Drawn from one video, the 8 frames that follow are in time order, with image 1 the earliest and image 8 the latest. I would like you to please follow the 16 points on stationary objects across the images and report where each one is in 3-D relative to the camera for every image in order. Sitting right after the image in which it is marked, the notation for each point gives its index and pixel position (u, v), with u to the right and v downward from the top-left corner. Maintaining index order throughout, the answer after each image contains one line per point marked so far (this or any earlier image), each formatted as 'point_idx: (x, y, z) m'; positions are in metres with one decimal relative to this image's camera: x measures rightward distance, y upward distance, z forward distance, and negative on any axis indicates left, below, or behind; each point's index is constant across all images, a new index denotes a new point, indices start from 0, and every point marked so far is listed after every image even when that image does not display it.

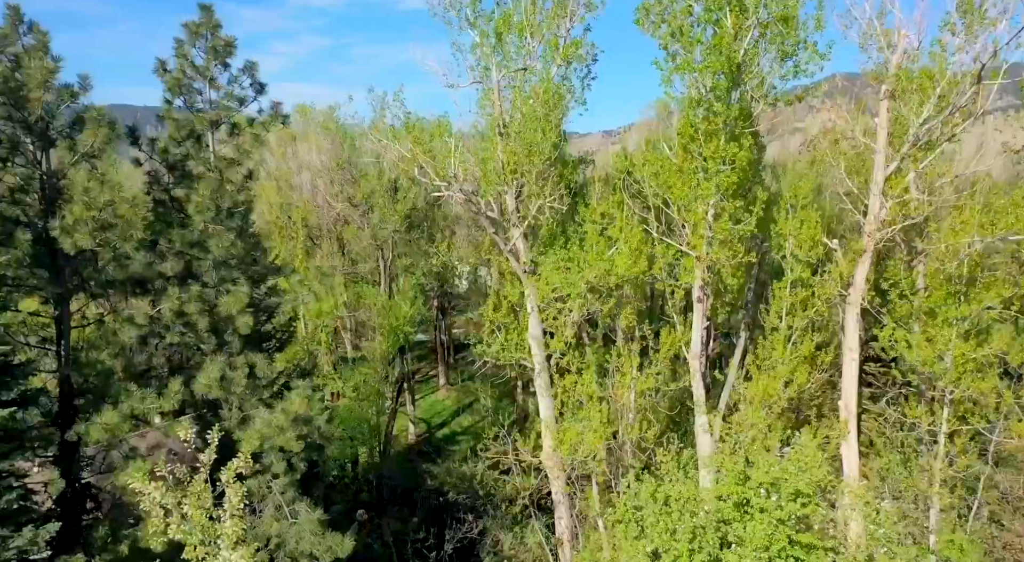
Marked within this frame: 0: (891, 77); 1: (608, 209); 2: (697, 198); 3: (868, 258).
0: (+8.1, +4.3, +15.8) m
1: (+2.3, +1.7, +17.9) m
2: (+4.0, +1.8, +15.9) m
3: (+7.7, +0.5, +15.7) m
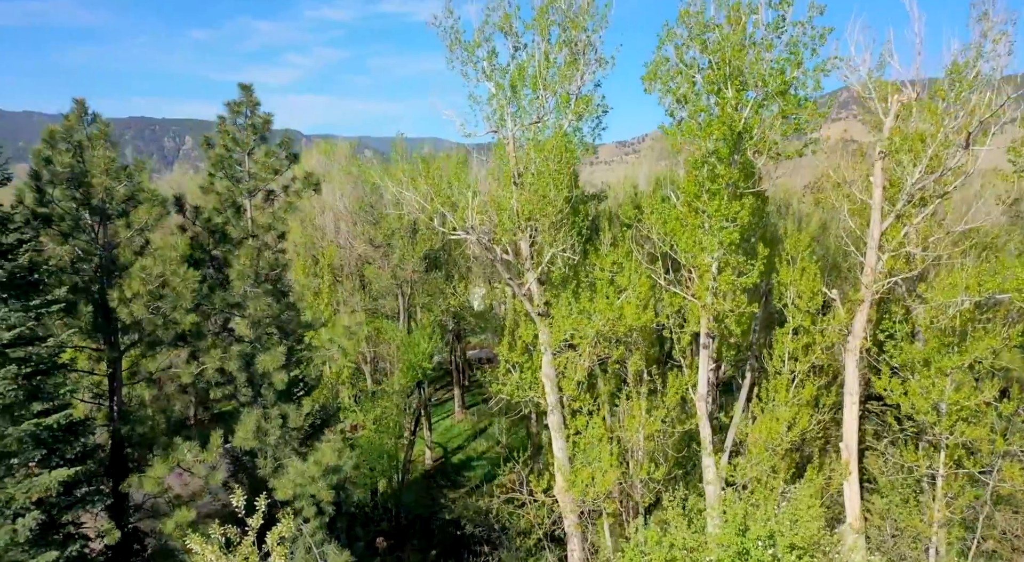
0: (+8.5, +3.2, +16.6) m
1: (+2.7, +0.5, +18.8) m
2: (+4.4, +0.6, +16.8) m
3: (+8.0, -0.7, +16.5) m
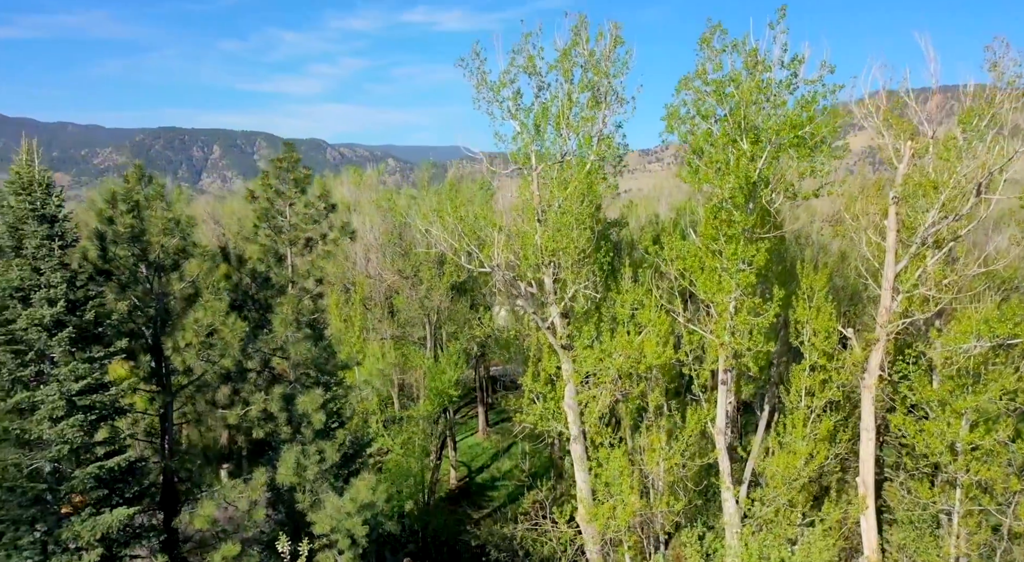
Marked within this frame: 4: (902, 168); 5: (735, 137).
0: (+9.0, +2.2, +17.1) m
1: (+3.3, -0.4, +19.5) m
2: (+5.0, -0.3, +17.3) m
3: (+8.6, -1.6, +17.0) m
4: (+9.1, +2.6, +17.1) m
5: (+5.1, +3.1, +16.6) m
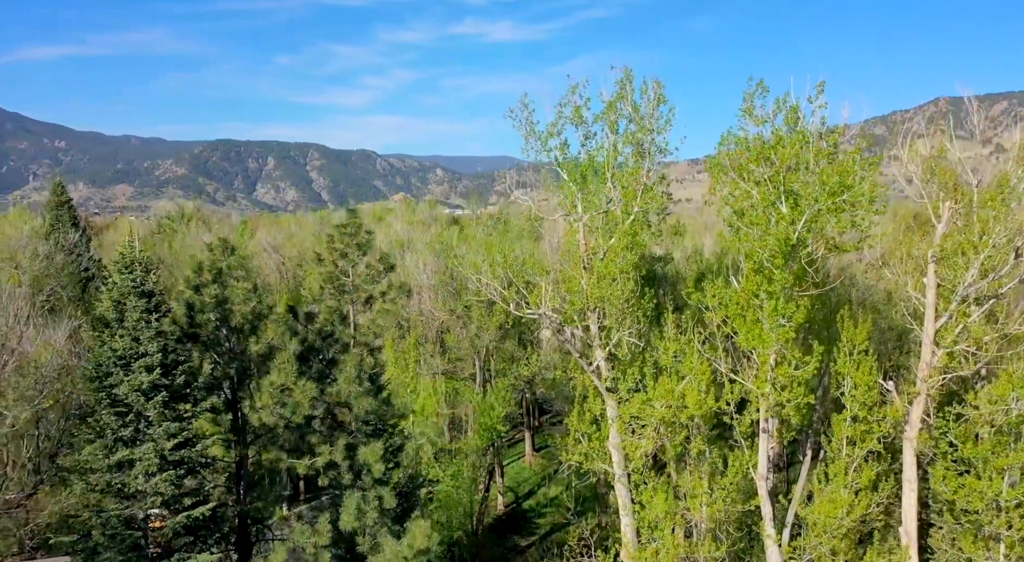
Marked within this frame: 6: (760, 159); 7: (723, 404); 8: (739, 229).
0: (+10.2, +0.9, +17.5) m
1: (+4.6, -1.8, +20.1) m
2: (+6.1, -1.6, +17.9) m
3: (+9.7, -2.9, +17.3) m
4: (+10.3, +1.3, +17.4) m
5: (+6.2, +1.8, +17.2) m
6: (+6.0, +2.9, +17.7) m
7: (+5.5, -3.2, +19.2) m
8: (+5.8, +1.2, +18.0) m
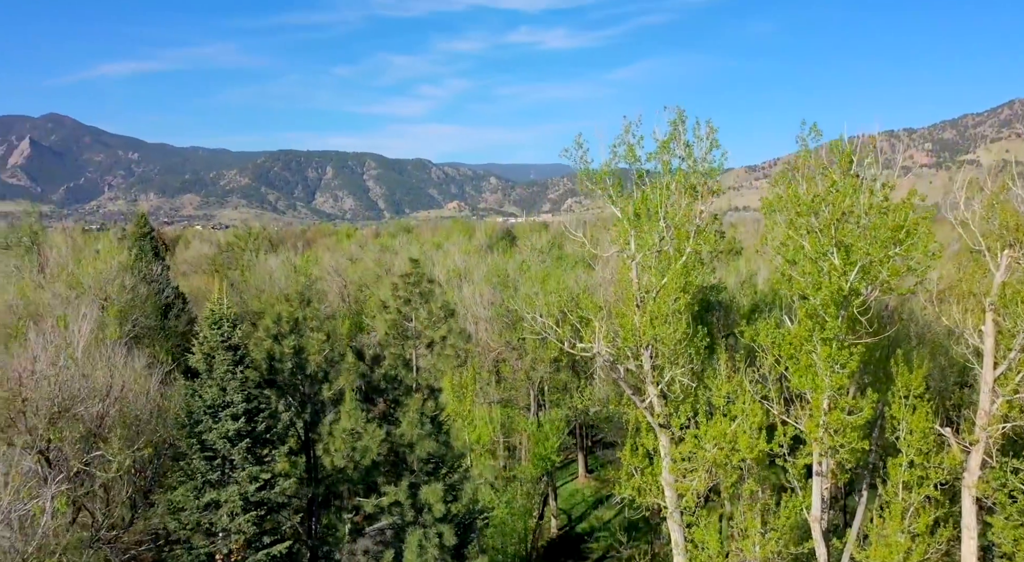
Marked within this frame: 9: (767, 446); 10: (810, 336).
0: (+11.5, -0.2, +17.4) m
1: (+6.2, -2.9, +20.4) m
2: (+7.5, -2.7, +18.1) m
3: (+11.0, -4.0, +17.2) m
4: (+11.6, +0.2, +17.4) m
5: (+7.5, +0.7, +17.5) m
6: (+7.4, +1.7, +17.9) m
7: (+7.0, -4.4, +19.4) m
8: (+7.2, 0.0, +18.2) m
9: (+6.8, -4.3, +19.3) m
10: (+7.3, -1.4, +18.0) m
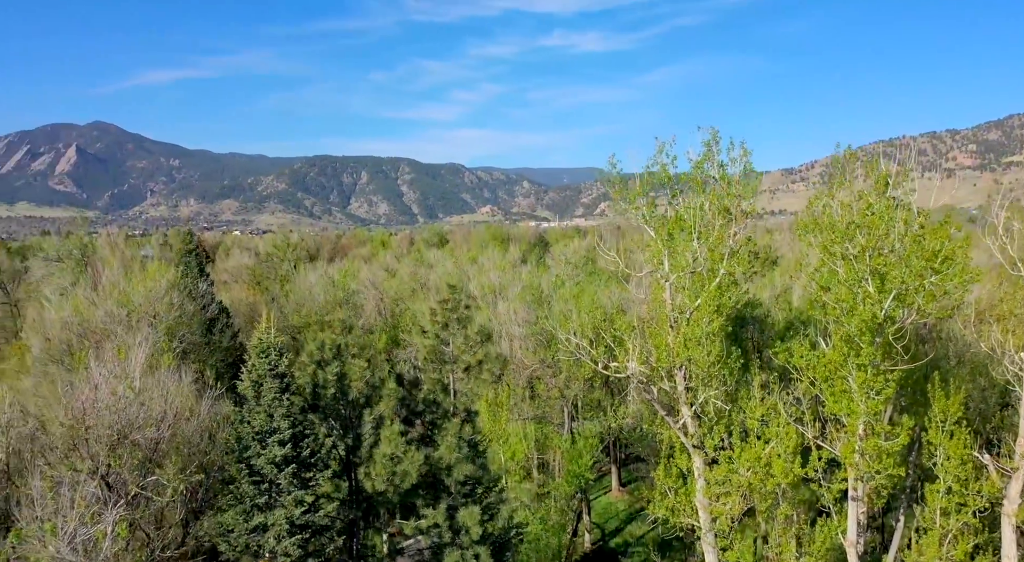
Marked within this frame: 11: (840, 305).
0: (+12.4, -0.9, +17.2) m
1: (+7.1, -3.6, +20.5) m
2: (+8.4, -3.4, +18.1) m
3: (+11.8, -4.7, +17.0) m
4: (+12.4, -0.4, +17.2) m
5: (+8.4, +0.1, +17.5) m
6: (+8.2, +1.1, +18.0) m
7: (+7.9, -5.0, +19.4) m
8: (+8.1, -0.6, +18.3) m
9: (+7.7, -5.0, +19.4) m
10: (+8.2, -2.0, +18.0) m
11: (+8.2, -0.6, +18.2) m
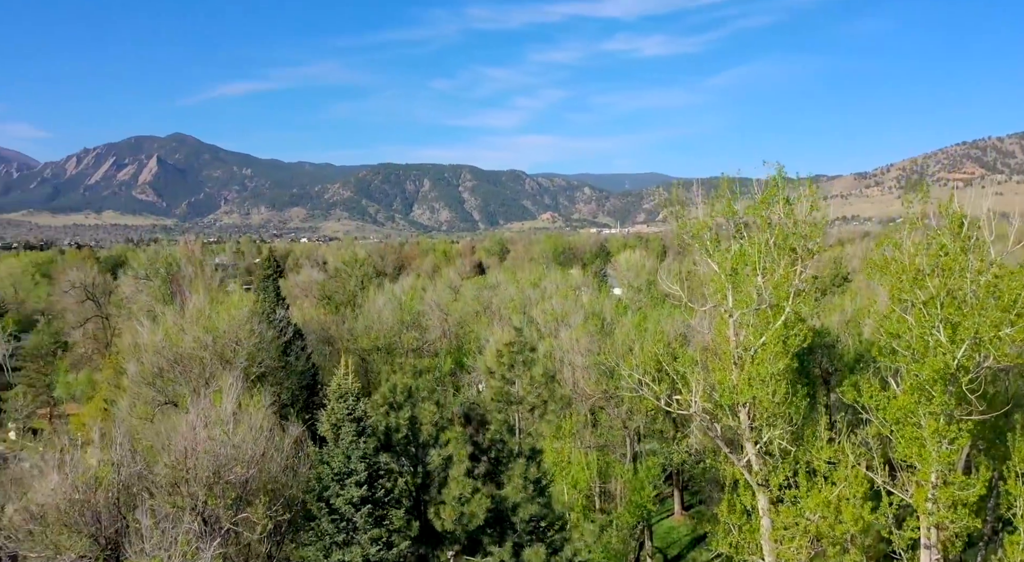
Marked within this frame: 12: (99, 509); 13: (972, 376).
0: (+13.9, -2.0, +16.6) m
1: (+8.9, -4.7, +20.3) m
2: (+9.9, -4.5, +17.8) m
3: (+13.3, -5.8, +16.5) m
4: (+14.0, -1.6, +16.6) m
5: (+9.9, -1.0, +17.3) m
6: (+9.8, 0.0, +17.8) m
7: (+9.6, -6.1, +19.2) m
8: (+9.7, -1.7, +18.1) m
9: (+9.4, -6.1, +19.1) m
10: (+9.8, -3.1, +17.7) m
11: (+9.8, -1.7, +18.0) m
12: (-10.3, -5.8, +18.2) m
13: (+10.9, -2.1, +17.3) m
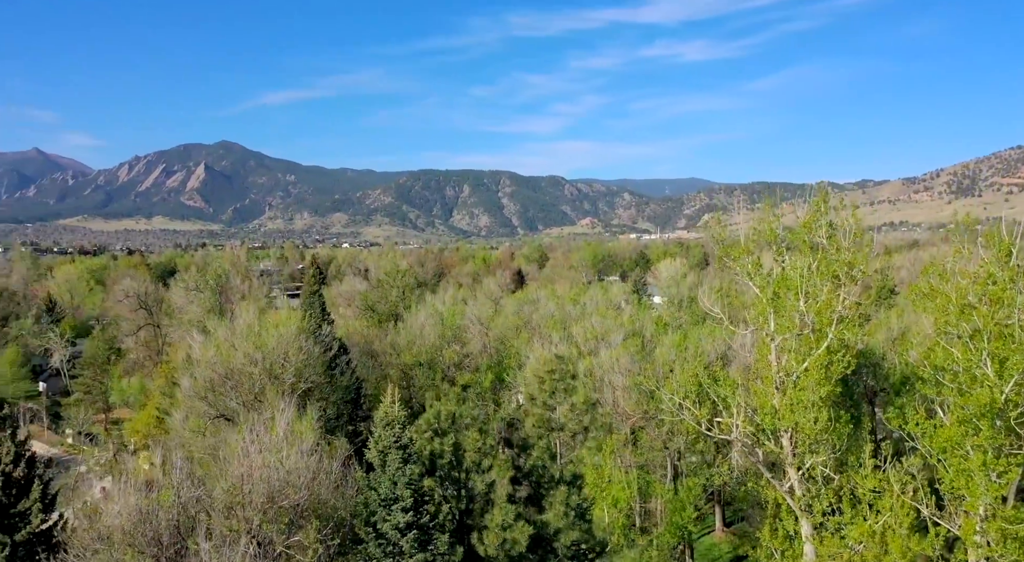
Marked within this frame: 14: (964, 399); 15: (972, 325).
0: (+14.8, -2.7, +16.2) m
1: (+10.1, -5.5, +20.1) m
2: (+10.9, -5.2, +17.6) m
3: (+14.2, -6.5, +16.0) m
4: (+14.9, -2.3, +16.2) m
5: (+10.9, -1.8, +17.1) m
6: (+10.8, -0.7, +17.6) m
7: (+10.7, -6.9, +19.0) m
8: (+10.7, -2.4, +17.9) m
9: (+10.5, -6.8, +18.9) m
10: (+10.8, -3.9, +17.5) m
11: (+10.8, -2.5, +17.8) m
12: (-9.2, -6.4, +19.1) m
13: (+11.9, -2.9, +17.0) m
14: (+10.6, -2.7, +17.4) m
15: (+10.9, -1.0, +17.4) m
